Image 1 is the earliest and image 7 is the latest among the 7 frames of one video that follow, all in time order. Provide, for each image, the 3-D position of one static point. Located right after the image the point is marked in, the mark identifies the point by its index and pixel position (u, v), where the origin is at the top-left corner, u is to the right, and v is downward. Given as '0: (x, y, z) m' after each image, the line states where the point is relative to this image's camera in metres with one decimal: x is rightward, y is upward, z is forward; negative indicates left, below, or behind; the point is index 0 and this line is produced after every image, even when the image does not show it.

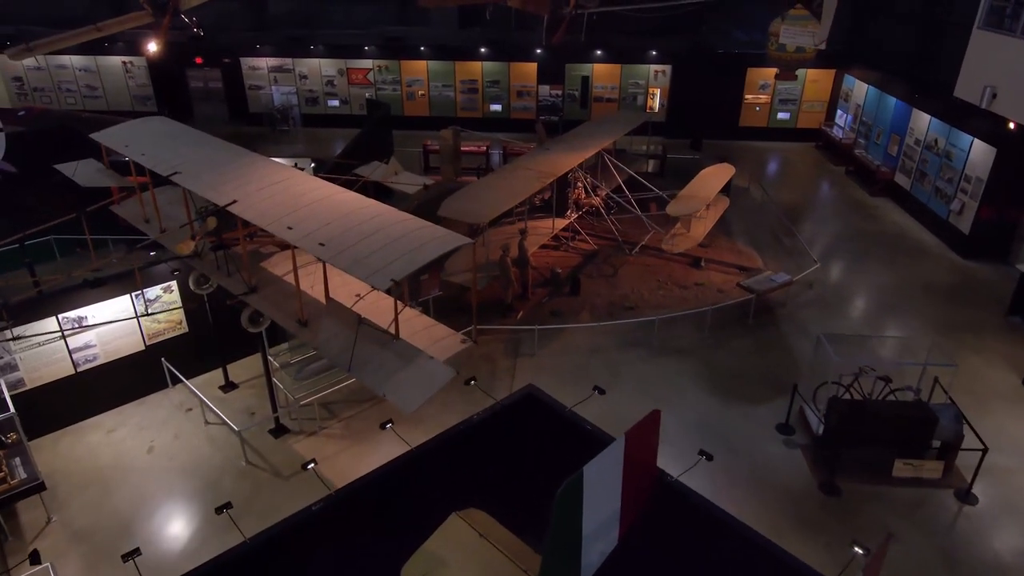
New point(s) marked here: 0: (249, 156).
0: (-3.9, +1.9, +10.0) m
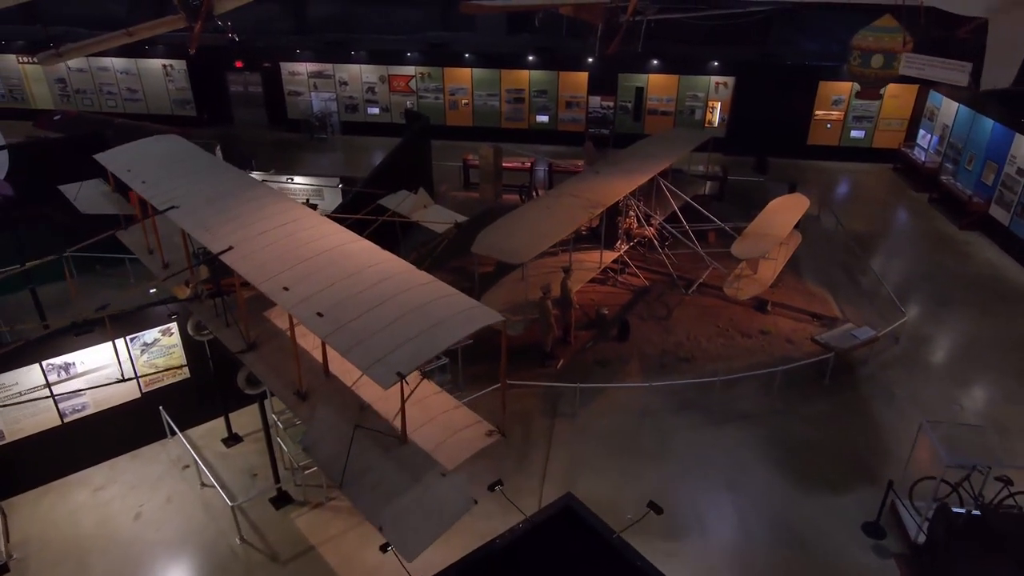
0: (-3.3, +1.3, +8.8) m
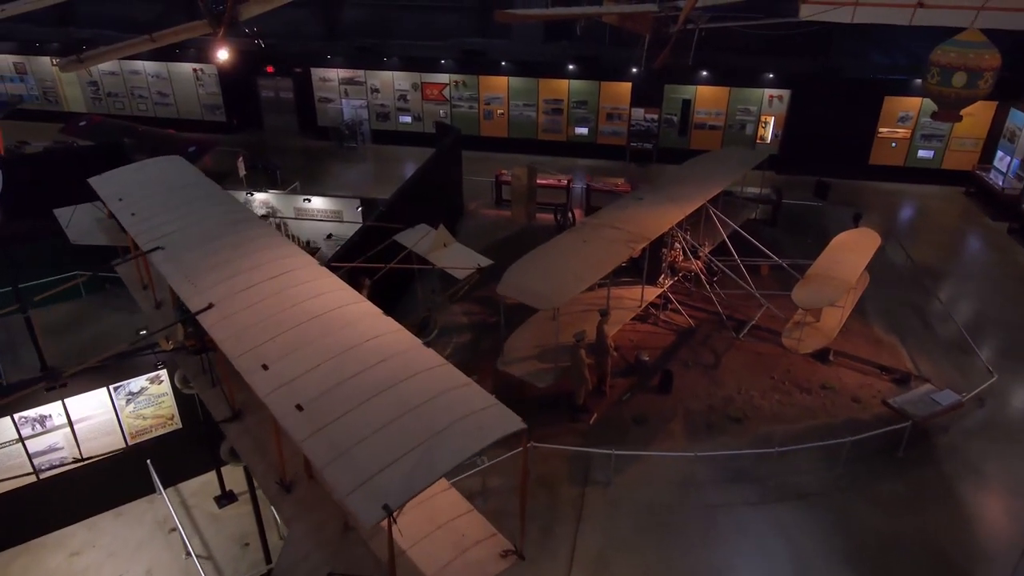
0: (-3.0, +0.7, +7.8) m
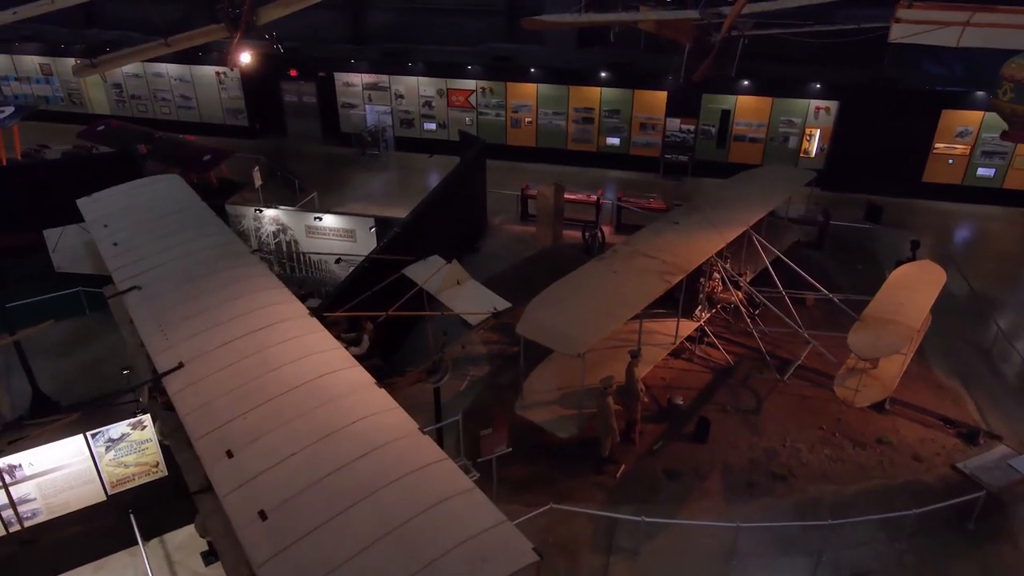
0: (-2.8, +0.2, +6.9) m
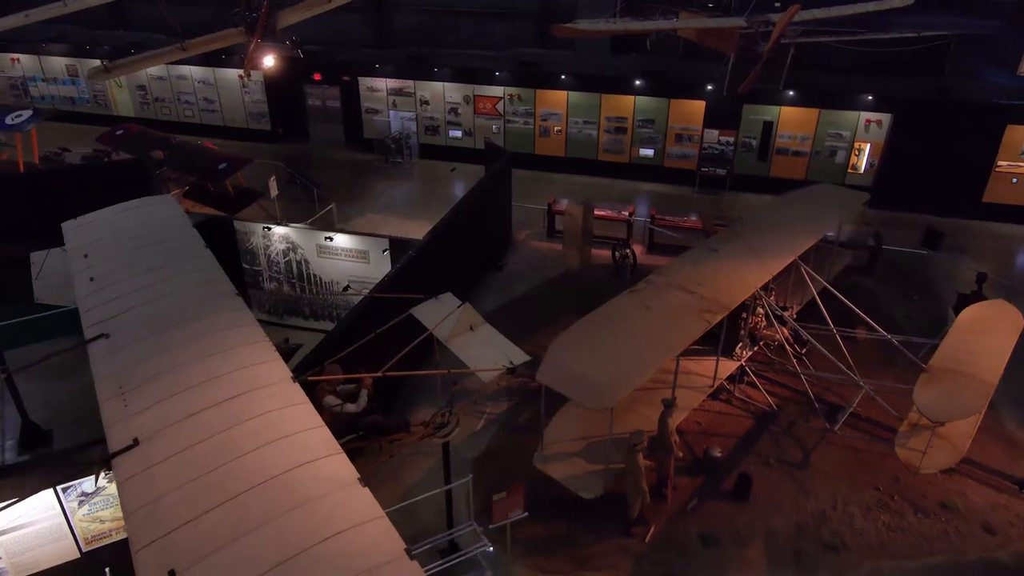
0: (-2.6, -0.2, +6.1) m
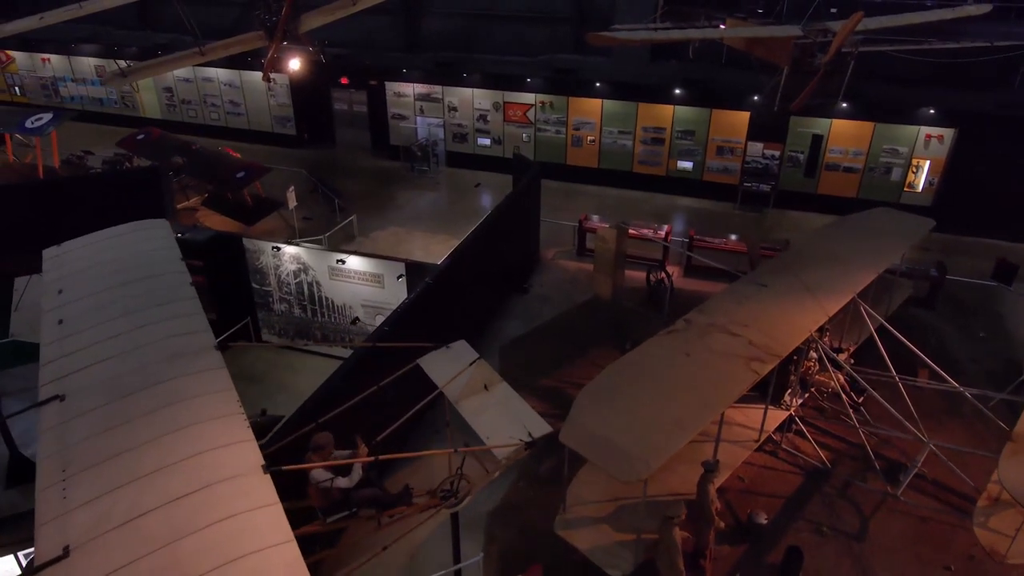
0: (-2.4, -0.6, +5.3) m
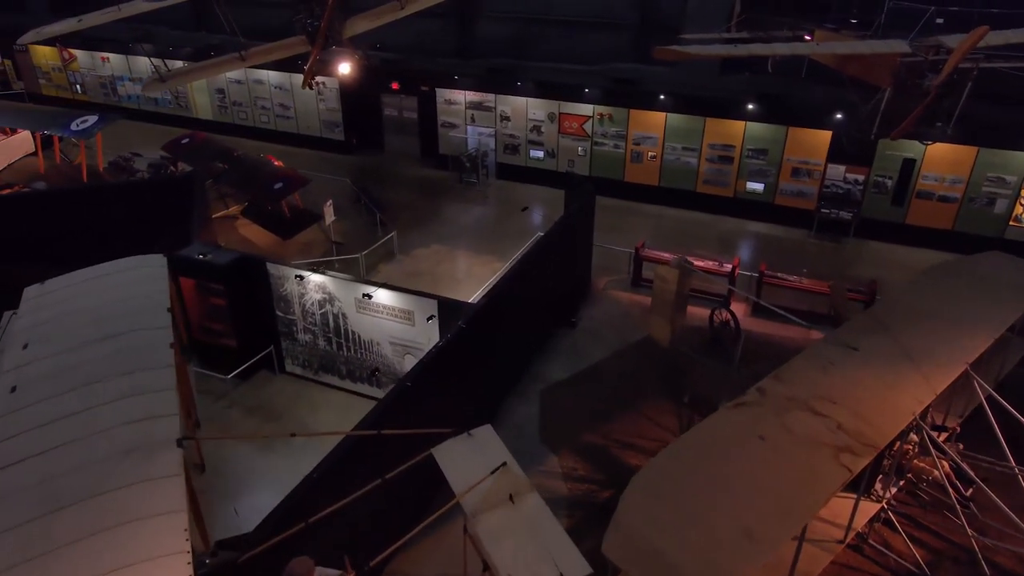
0: (-2.2, -1.1, +4.3) m
